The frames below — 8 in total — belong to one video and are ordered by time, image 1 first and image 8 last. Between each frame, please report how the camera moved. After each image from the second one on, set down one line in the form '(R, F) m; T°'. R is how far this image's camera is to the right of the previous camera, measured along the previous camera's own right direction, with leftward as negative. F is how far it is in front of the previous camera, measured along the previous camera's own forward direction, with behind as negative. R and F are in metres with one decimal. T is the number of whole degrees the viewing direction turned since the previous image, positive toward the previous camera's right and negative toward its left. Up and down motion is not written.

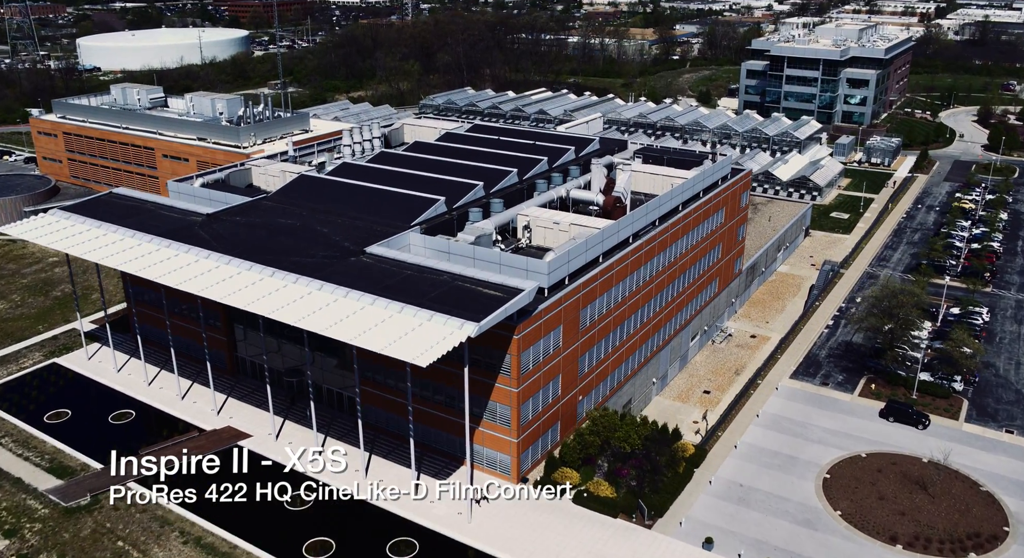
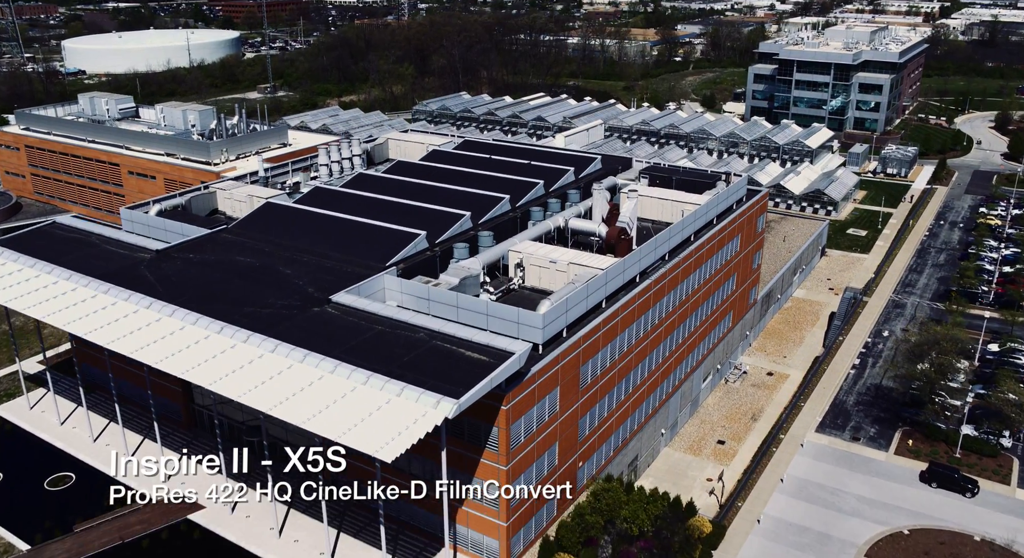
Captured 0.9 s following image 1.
(+0.4, +4.9) m; 0°
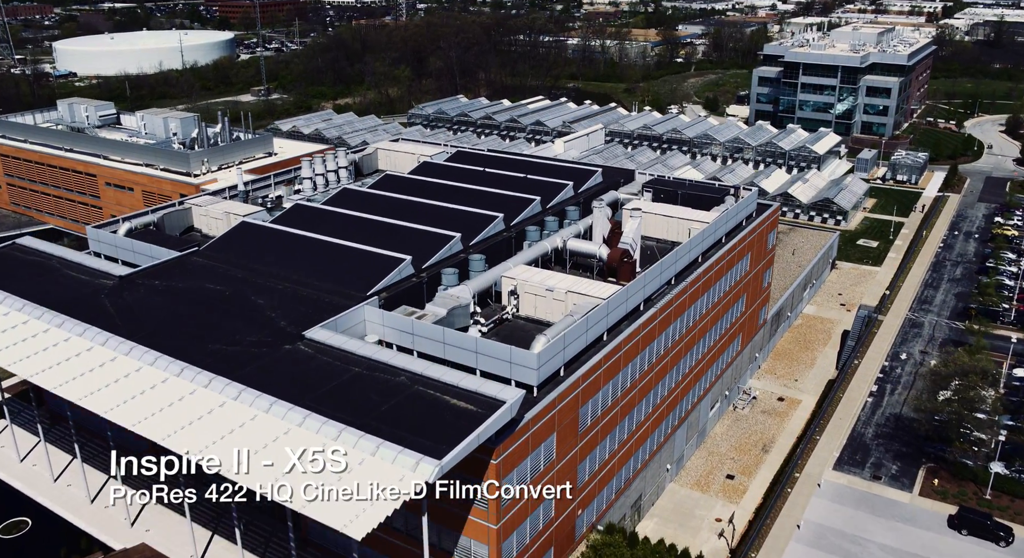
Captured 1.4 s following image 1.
(+0.3, +2.8) m; 0°
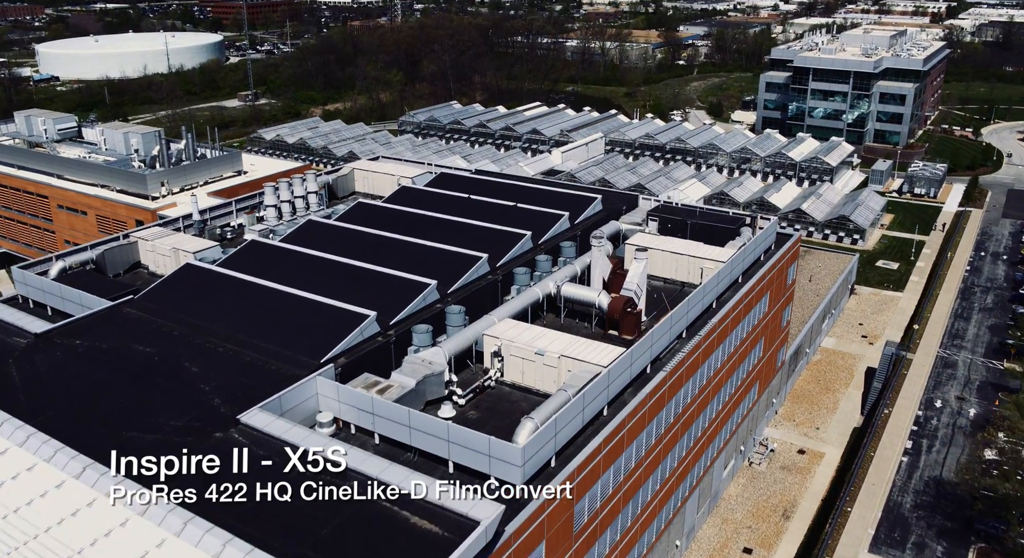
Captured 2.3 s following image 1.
(+0.6, +5.0) m; 0°
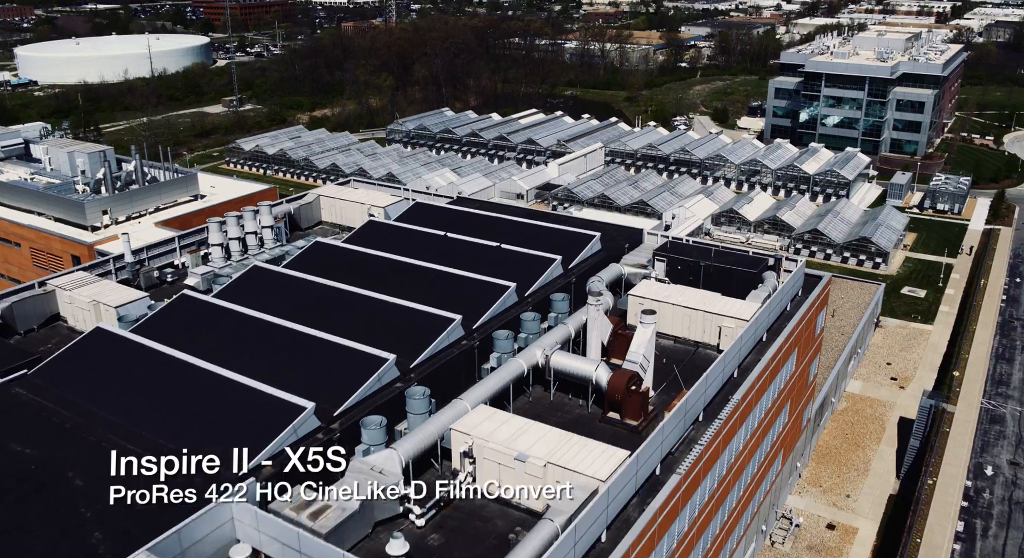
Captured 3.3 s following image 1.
(+0.7, +5.7) m; 0°
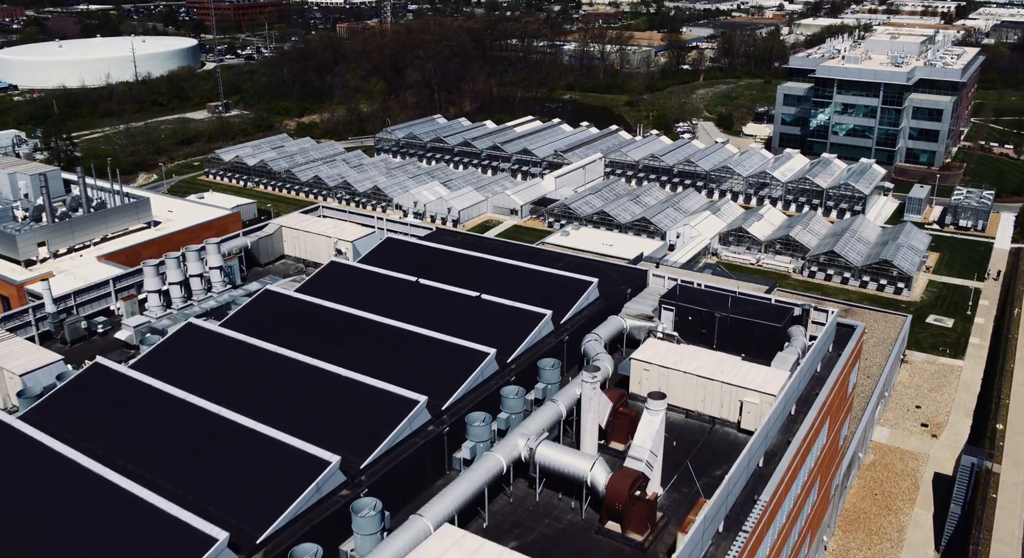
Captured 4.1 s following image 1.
(+0.6, +4.9) m; 0°
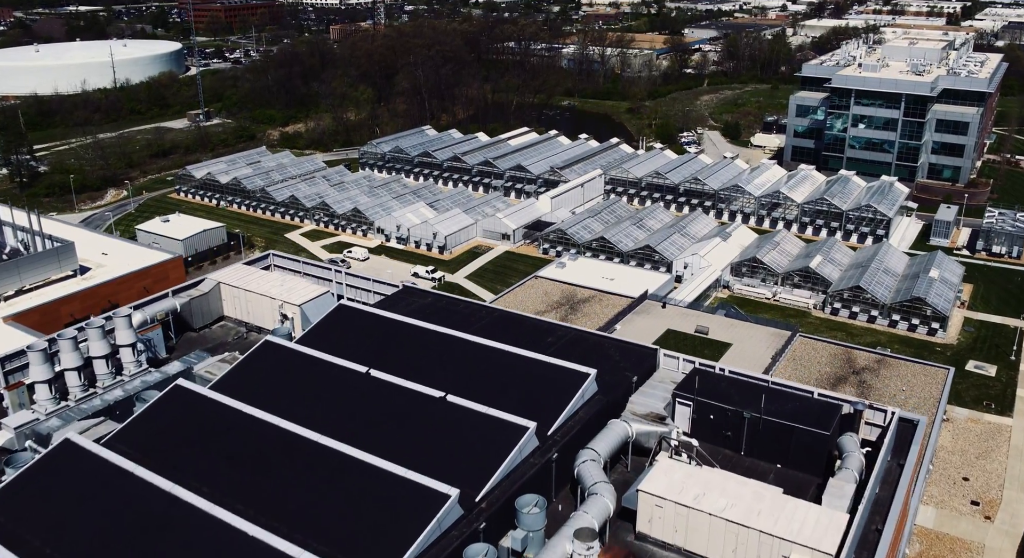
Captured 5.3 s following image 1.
(+0.7, +6.1) m; 0°
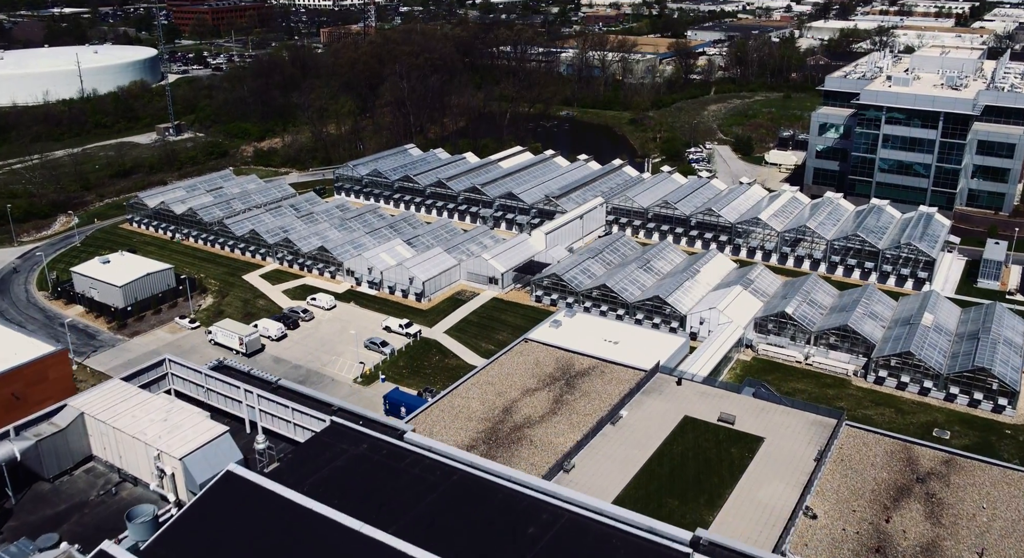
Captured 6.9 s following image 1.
(+0.8, +8.6) m; 0°
